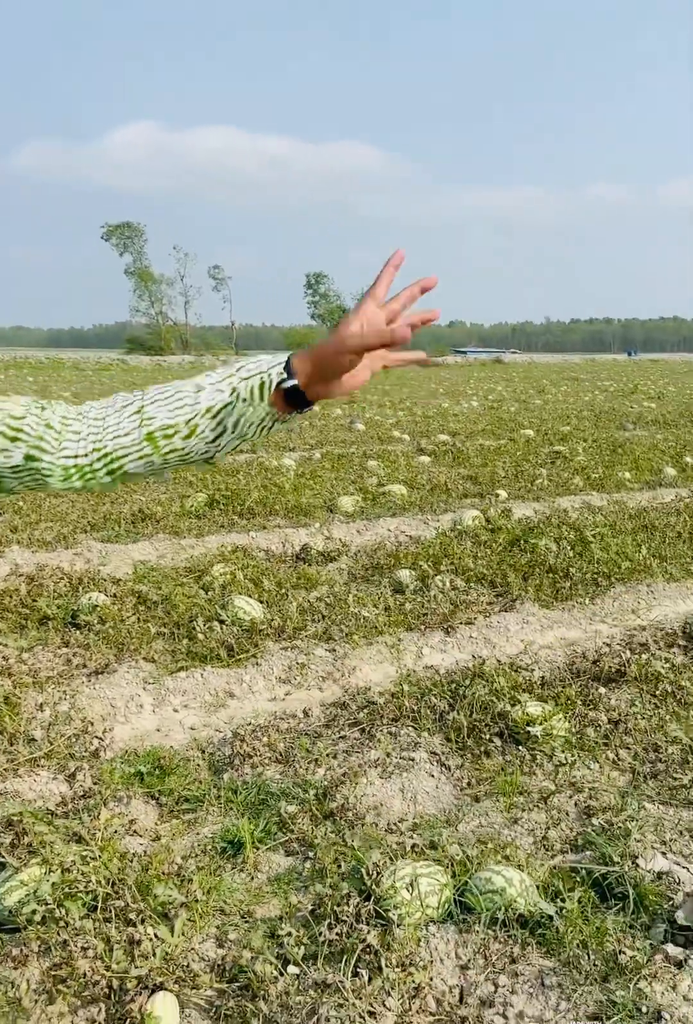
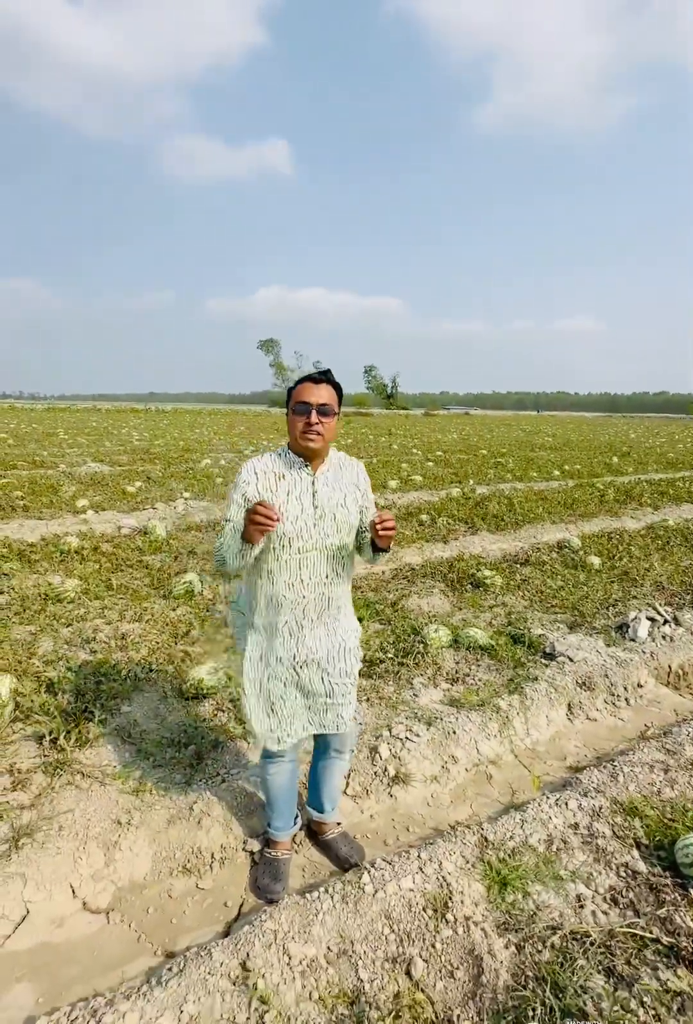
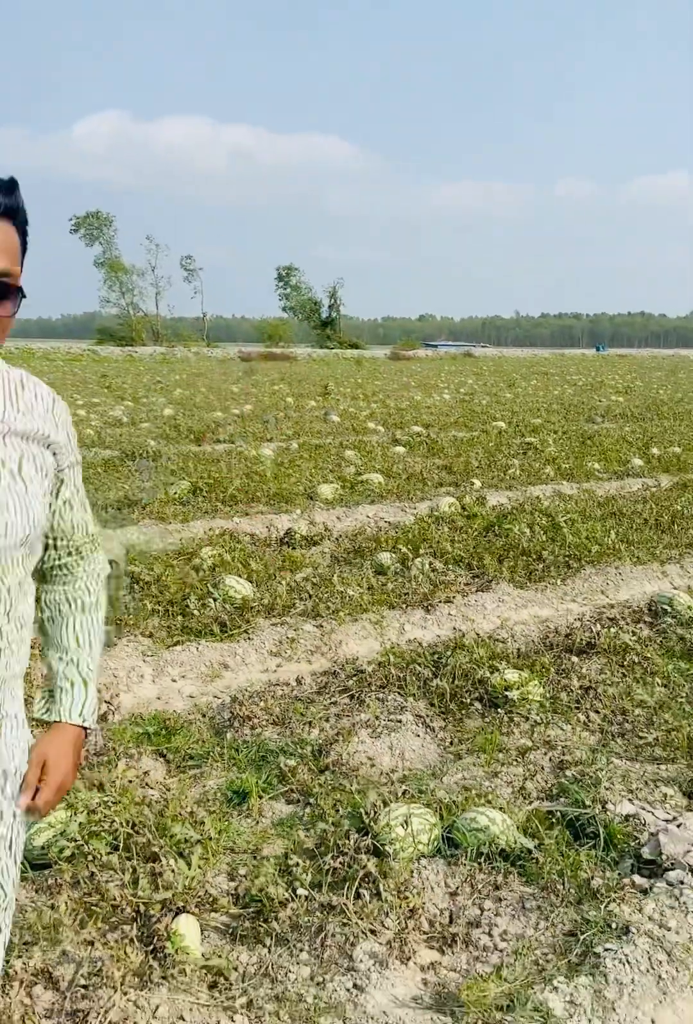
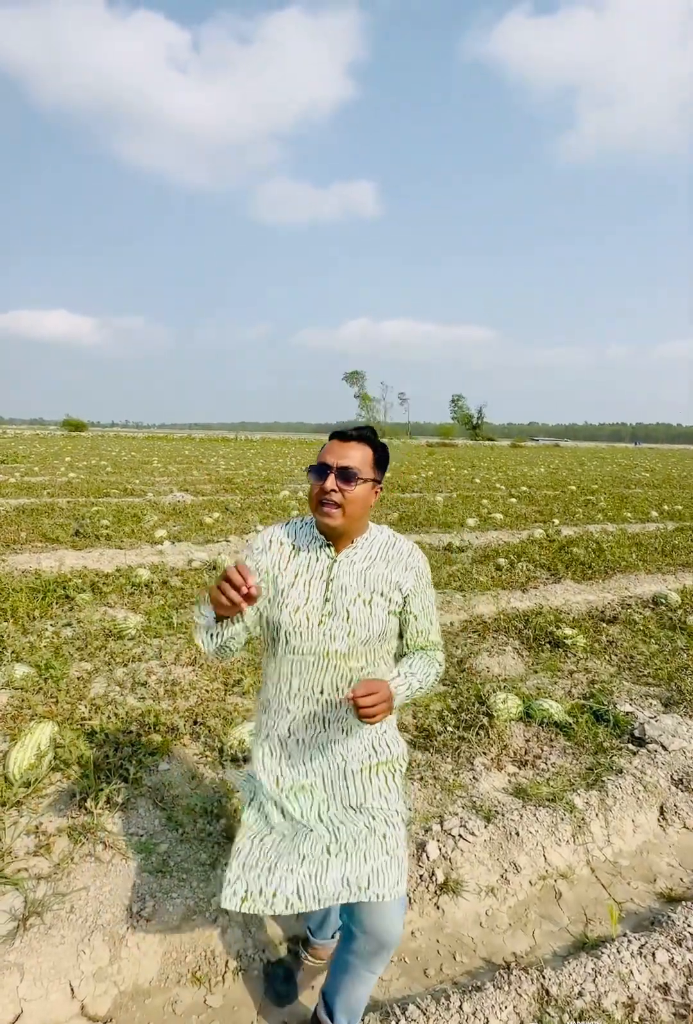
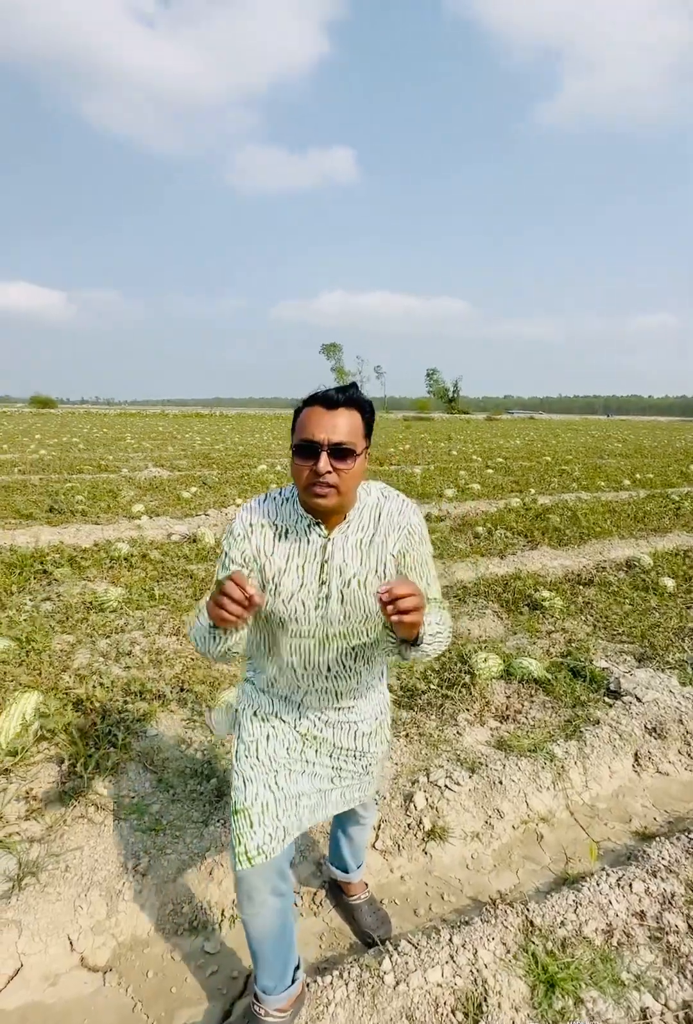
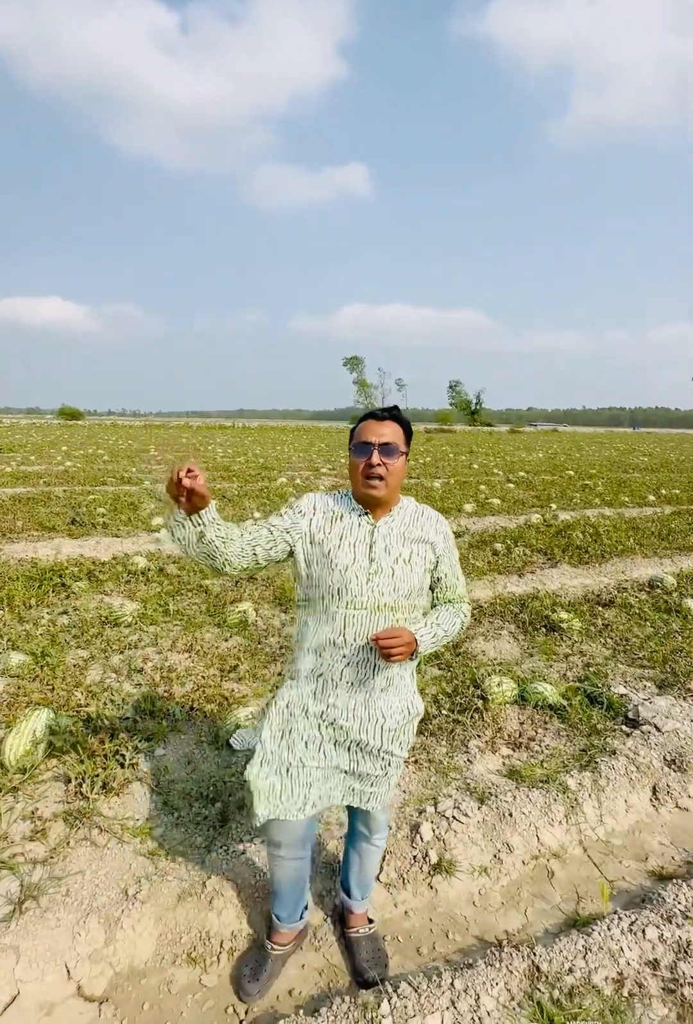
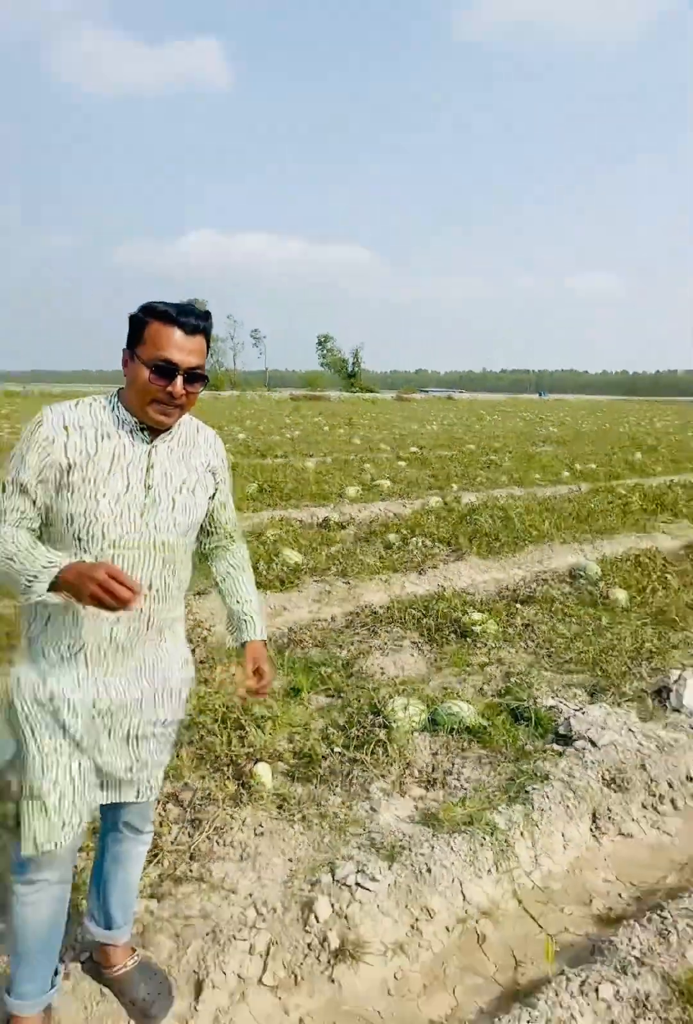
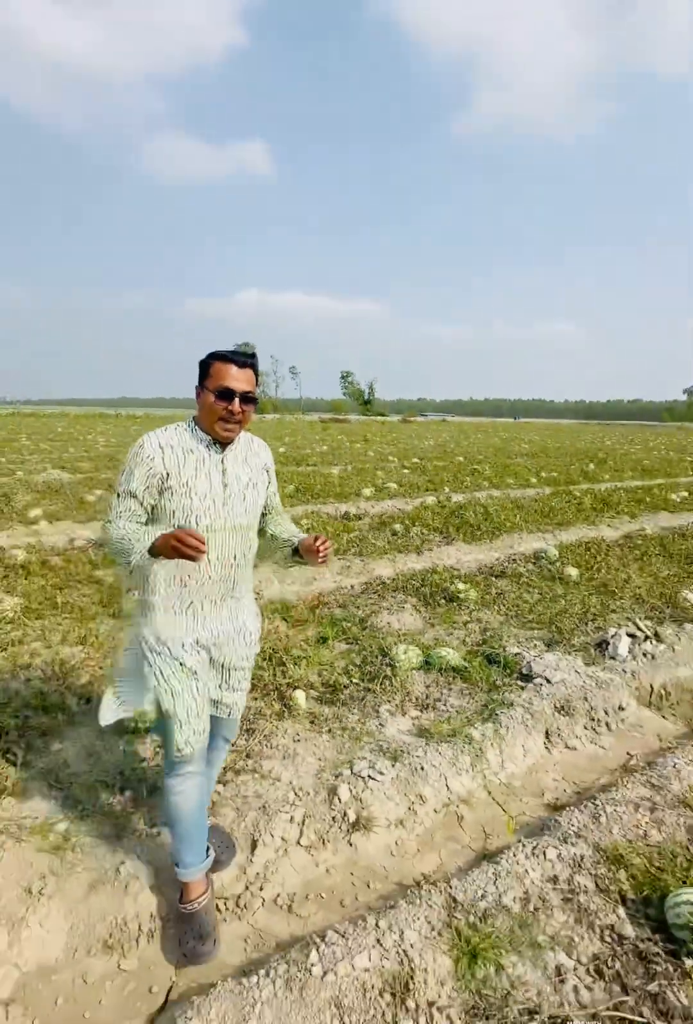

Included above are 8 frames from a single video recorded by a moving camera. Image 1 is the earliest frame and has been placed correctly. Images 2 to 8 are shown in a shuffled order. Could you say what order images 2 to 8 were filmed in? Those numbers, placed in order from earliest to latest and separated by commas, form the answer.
3, 7, 8, 2, 5, 4, 6
